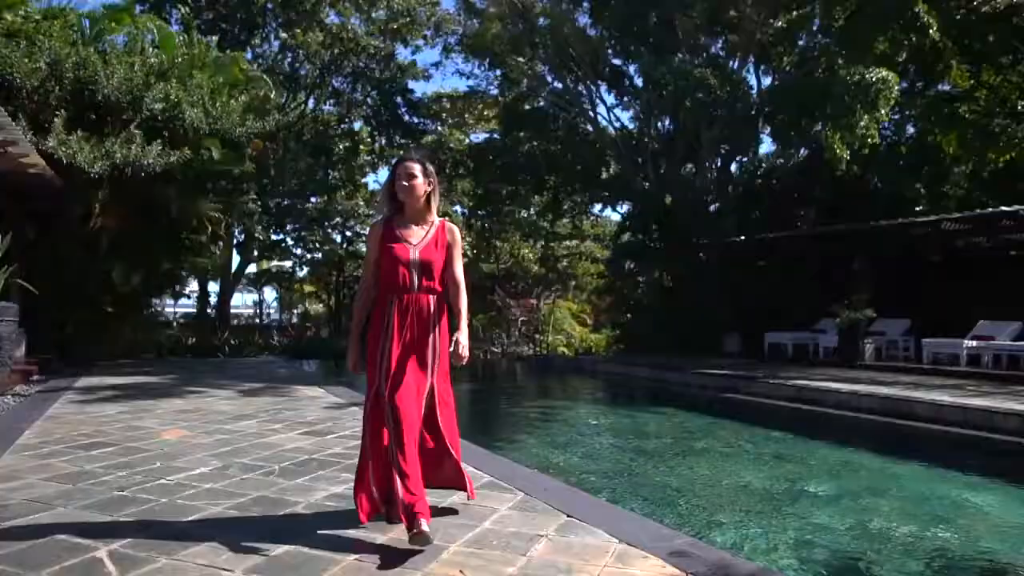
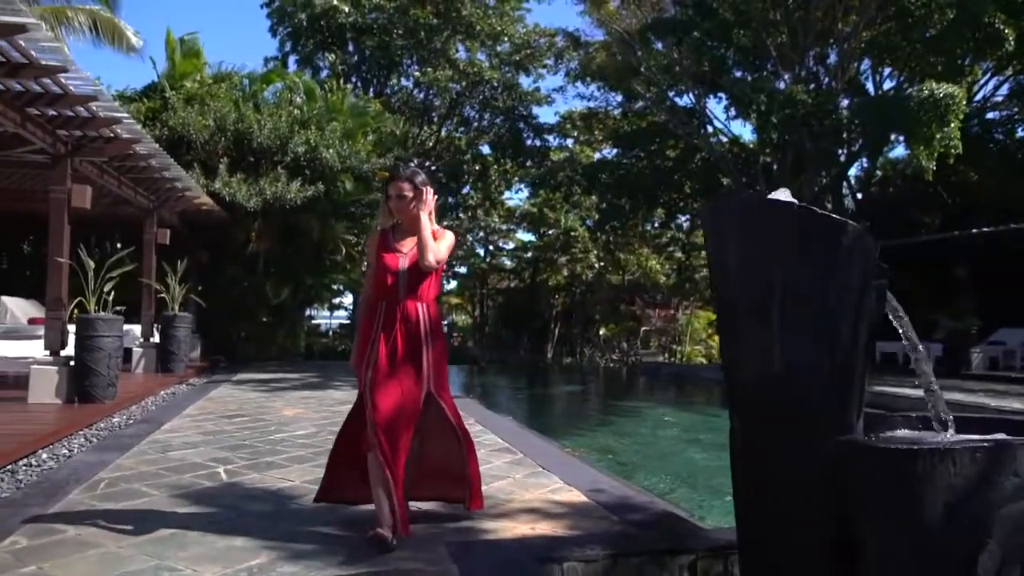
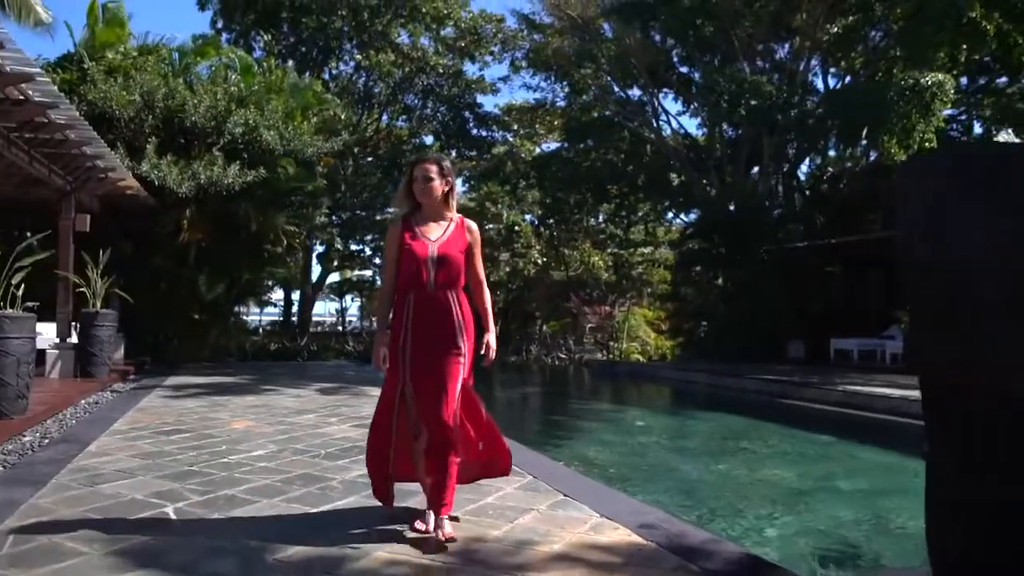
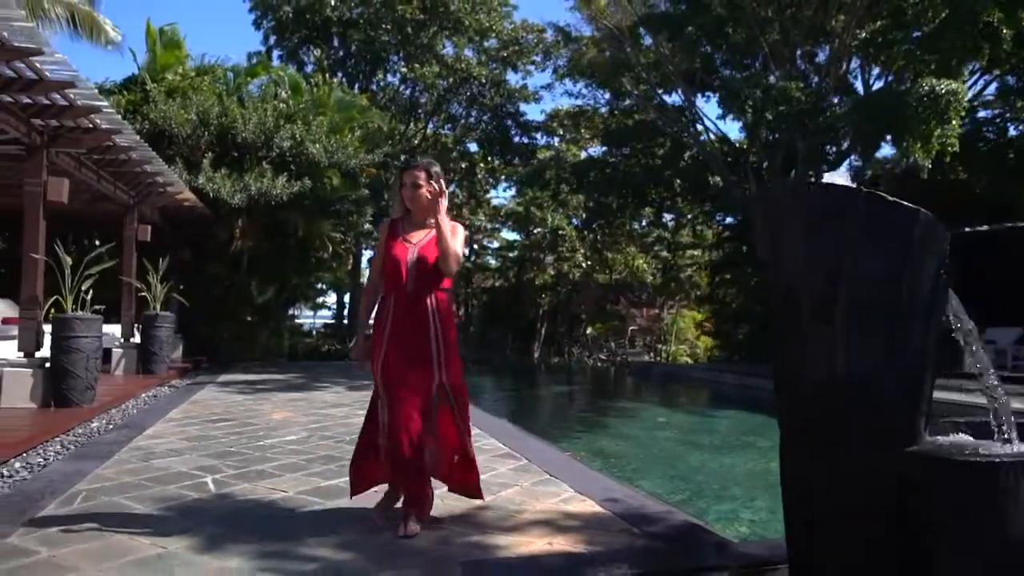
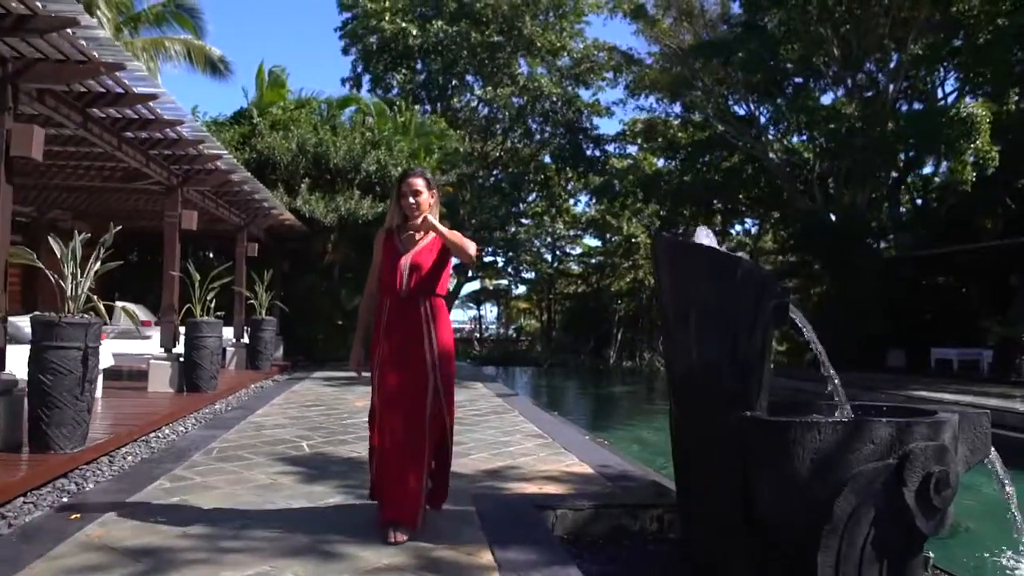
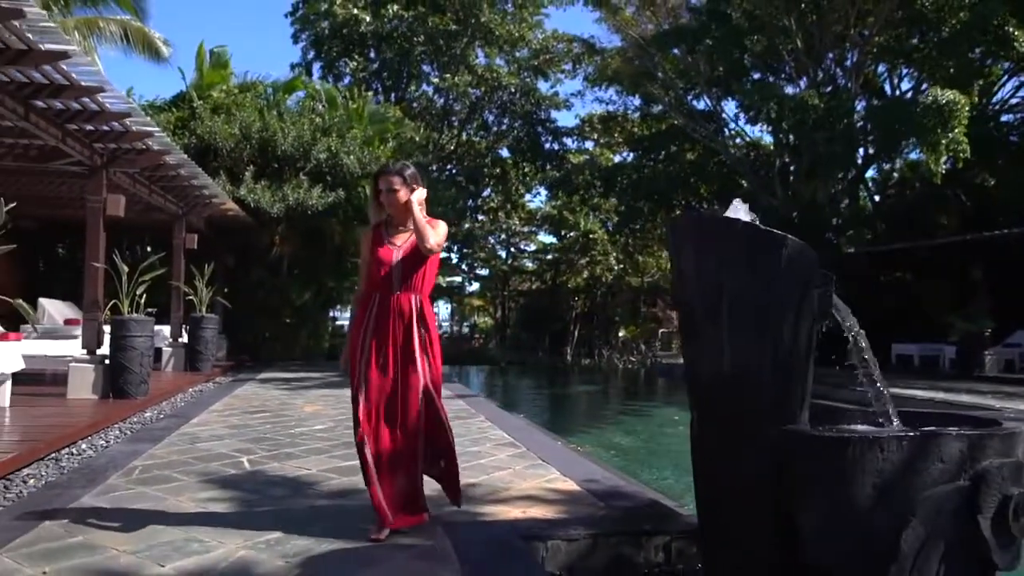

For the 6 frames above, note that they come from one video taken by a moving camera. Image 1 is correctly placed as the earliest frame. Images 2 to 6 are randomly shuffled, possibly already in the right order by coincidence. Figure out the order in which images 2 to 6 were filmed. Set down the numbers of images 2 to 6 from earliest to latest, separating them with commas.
3, 4, 2, 6, 5
